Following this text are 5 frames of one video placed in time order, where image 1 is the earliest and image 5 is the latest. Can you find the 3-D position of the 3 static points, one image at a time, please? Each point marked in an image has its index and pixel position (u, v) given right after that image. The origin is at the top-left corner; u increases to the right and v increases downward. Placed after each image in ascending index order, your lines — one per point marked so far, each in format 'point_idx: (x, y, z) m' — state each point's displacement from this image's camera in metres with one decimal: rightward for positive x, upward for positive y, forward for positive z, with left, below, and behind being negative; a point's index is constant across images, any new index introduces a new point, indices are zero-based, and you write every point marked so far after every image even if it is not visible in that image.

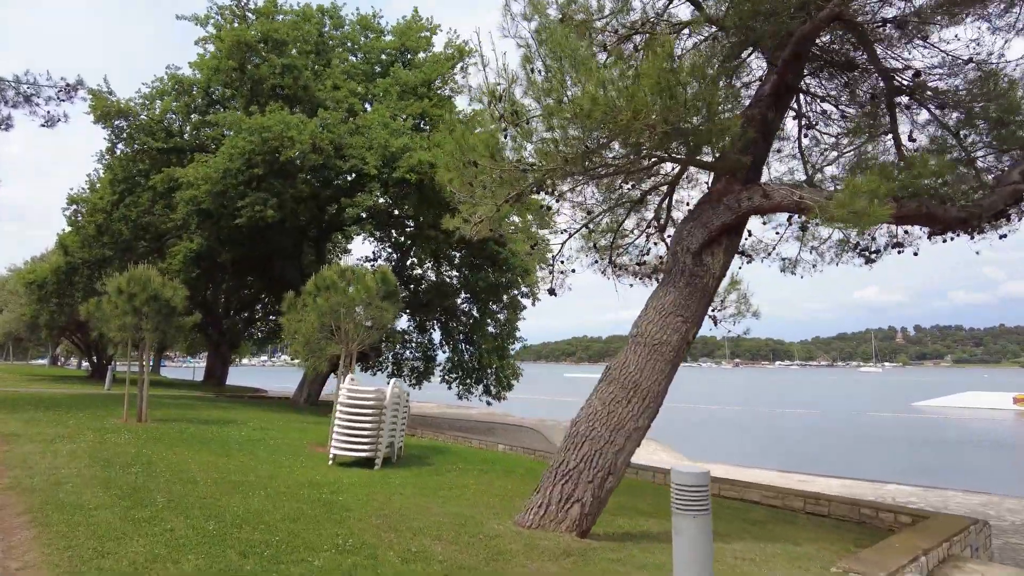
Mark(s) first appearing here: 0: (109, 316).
0: (-10.4, -0.7, +17.0) m
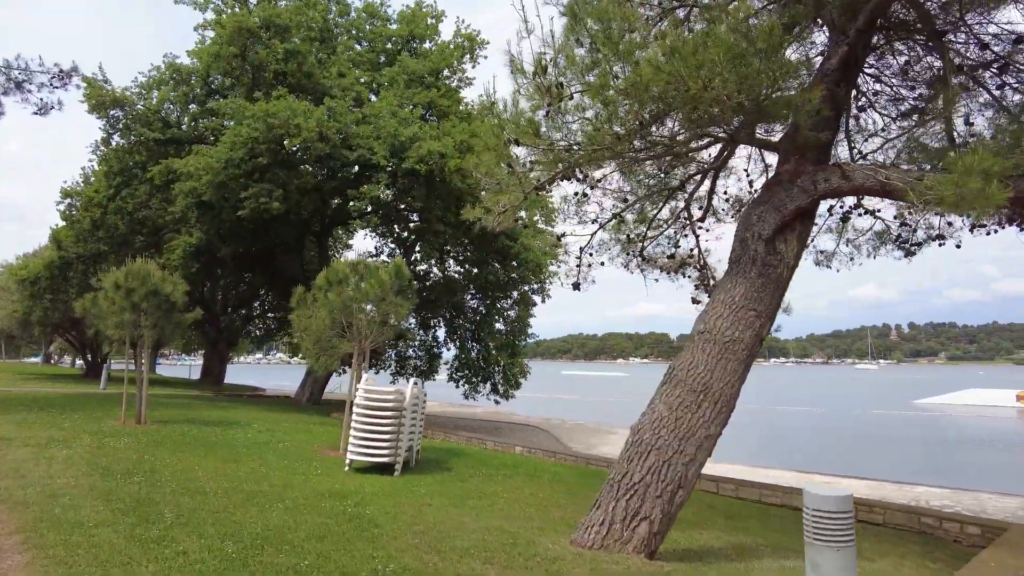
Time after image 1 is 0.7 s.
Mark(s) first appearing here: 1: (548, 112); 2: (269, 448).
0: (-9.9, -0.6, +16.2) m
1: (+0.5, +2.2, +8.3) m
2: (-4.6, -3.0, +12.6) m
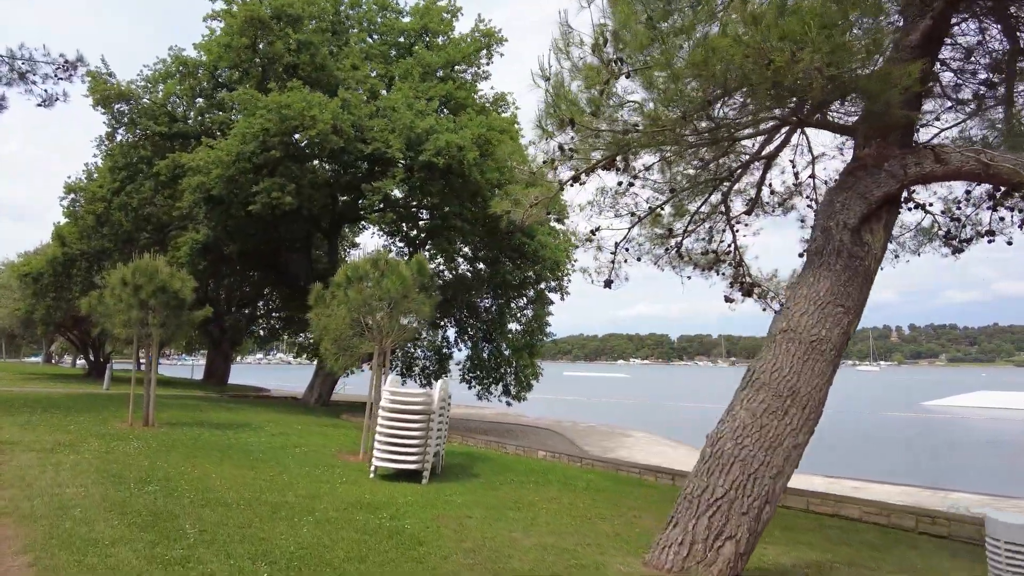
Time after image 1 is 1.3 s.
0: (-9.4, -0.5, +15.5) m
1: (+1.0, +2.2, +7.6) m
2: (-4.0, -3.0, +11.9) m
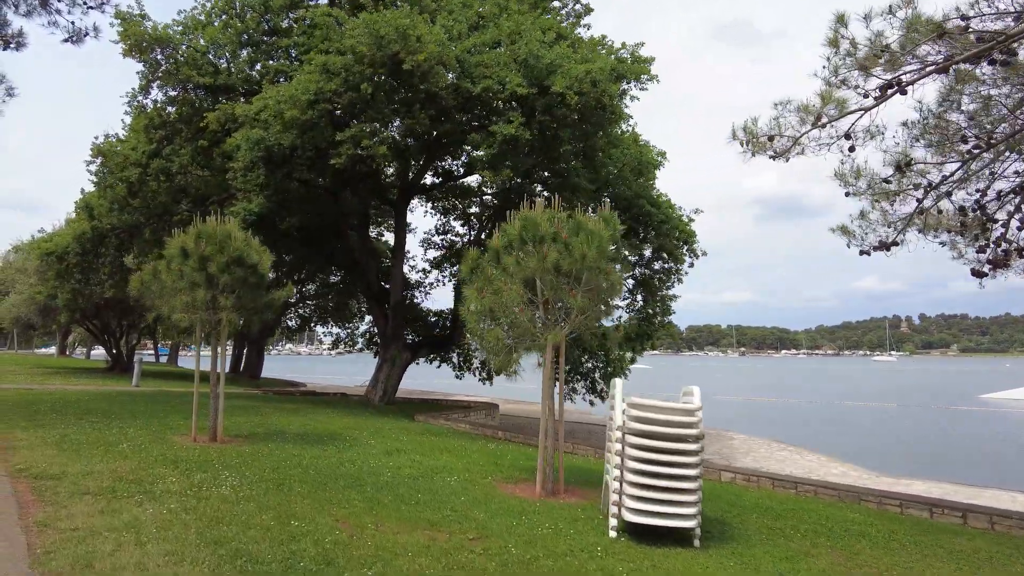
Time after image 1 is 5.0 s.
0: (-6.1, 0.0, +11.8) m
1: (+4.2, +2.6, +3.8) m
2: (-0.8, -2.5, +8.2) m
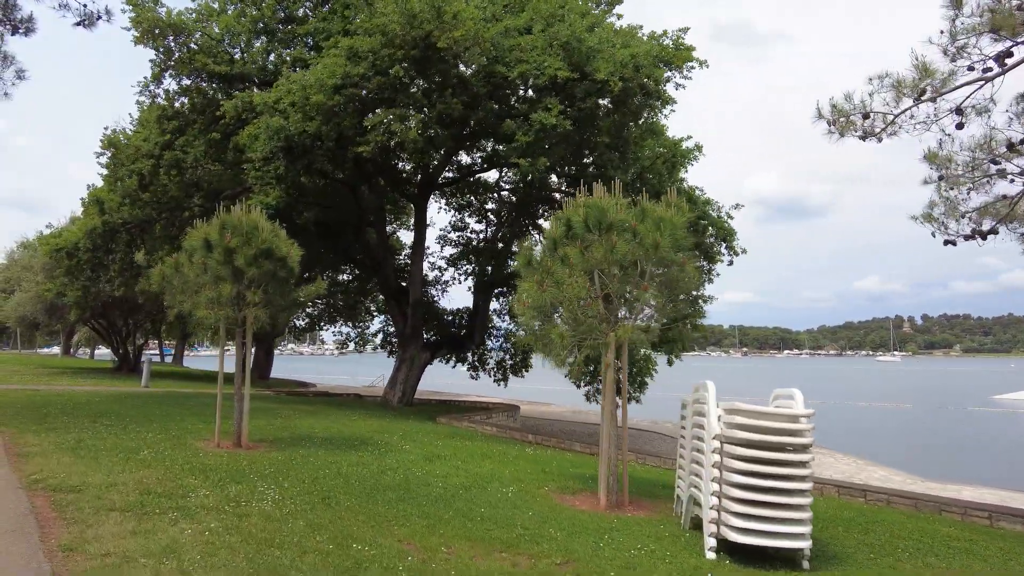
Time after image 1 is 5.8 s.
0: (-5.3, +0.1, +11.0) m
1: (+5.0, +2.7, +3.0) m
2: (0.0, -2.4, +7.4) m
